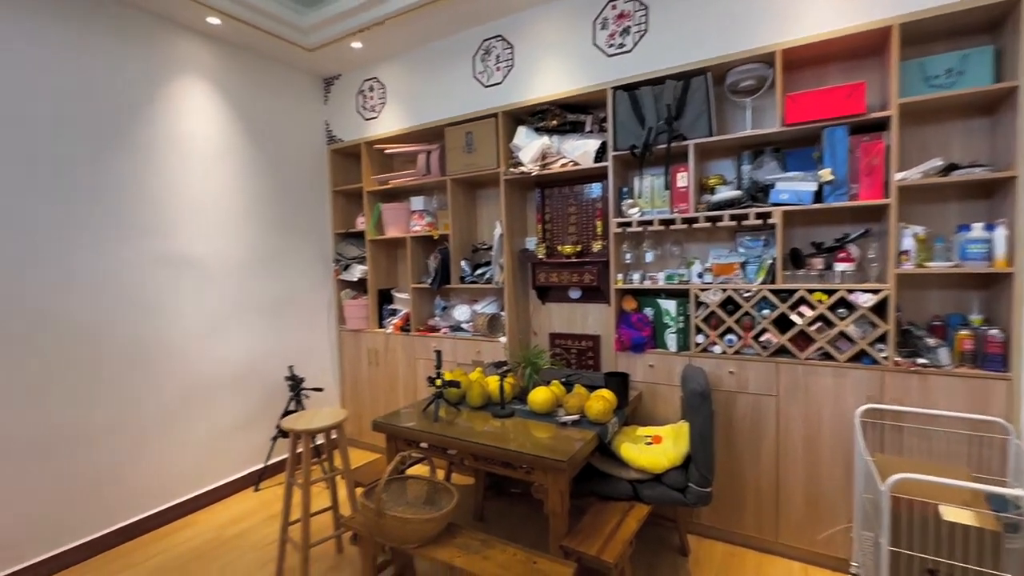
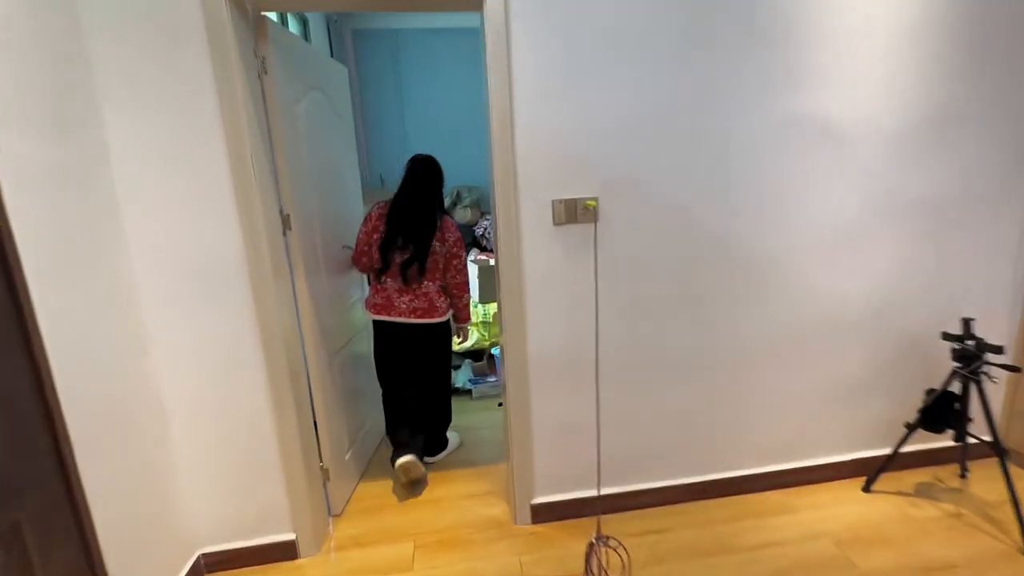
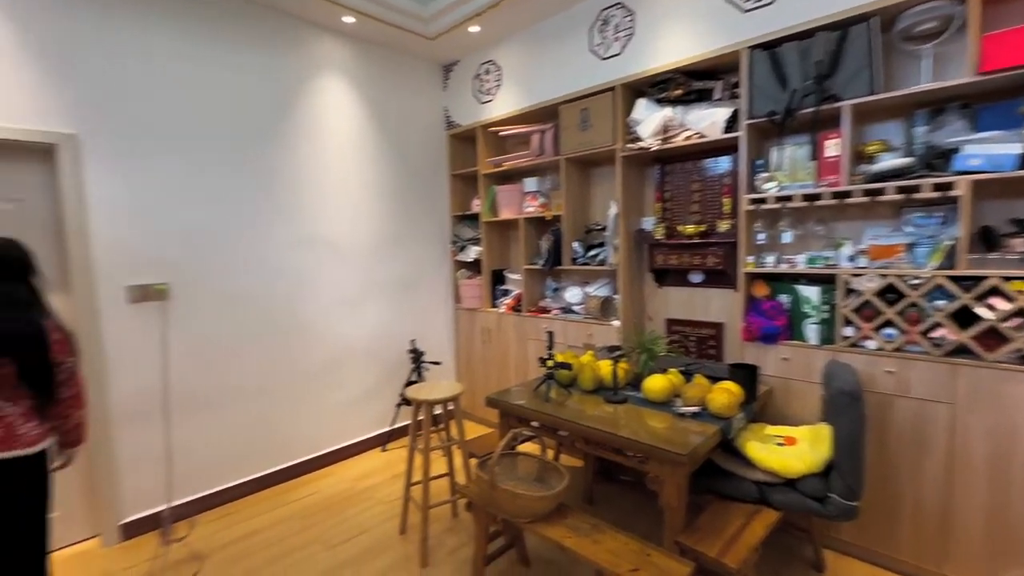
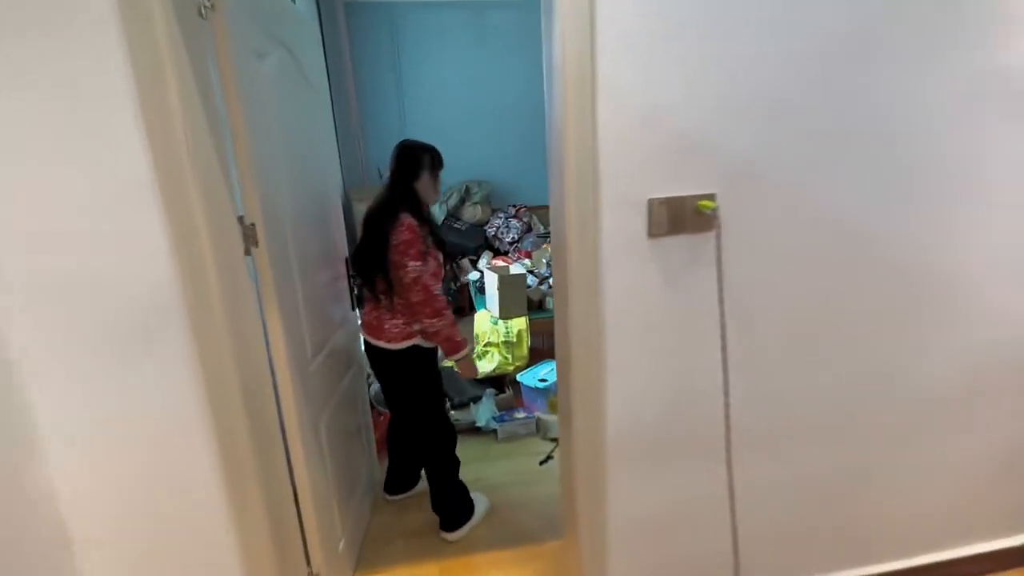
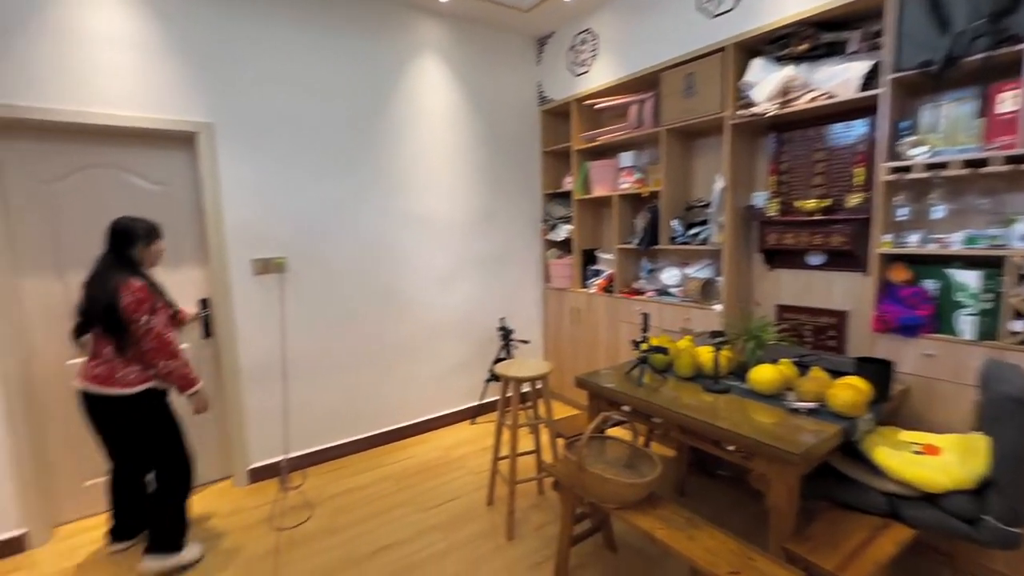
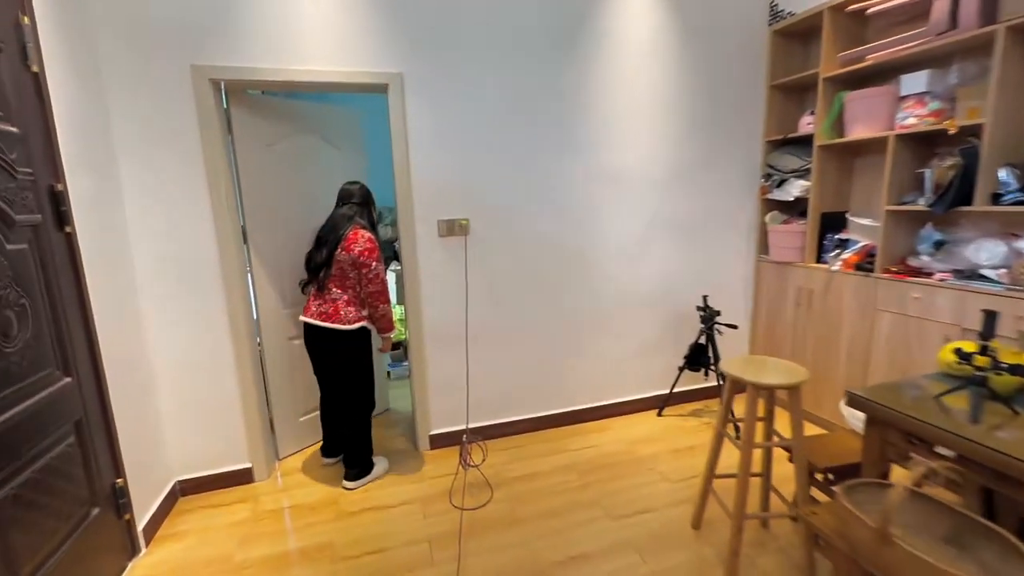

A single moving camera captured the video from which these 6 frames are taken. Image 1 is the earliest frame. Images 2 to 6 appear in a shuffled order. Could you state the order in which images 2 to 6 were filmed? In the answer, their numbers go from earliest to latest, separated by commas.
3, 5, 6, 2, 4
